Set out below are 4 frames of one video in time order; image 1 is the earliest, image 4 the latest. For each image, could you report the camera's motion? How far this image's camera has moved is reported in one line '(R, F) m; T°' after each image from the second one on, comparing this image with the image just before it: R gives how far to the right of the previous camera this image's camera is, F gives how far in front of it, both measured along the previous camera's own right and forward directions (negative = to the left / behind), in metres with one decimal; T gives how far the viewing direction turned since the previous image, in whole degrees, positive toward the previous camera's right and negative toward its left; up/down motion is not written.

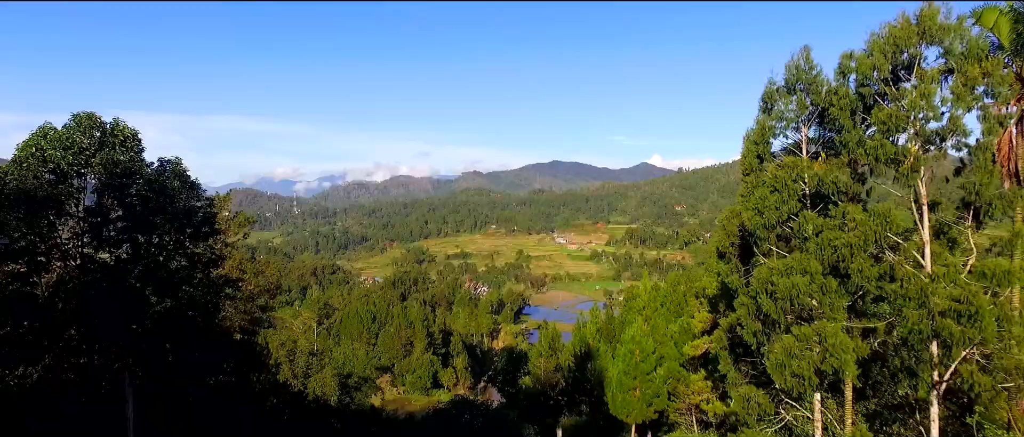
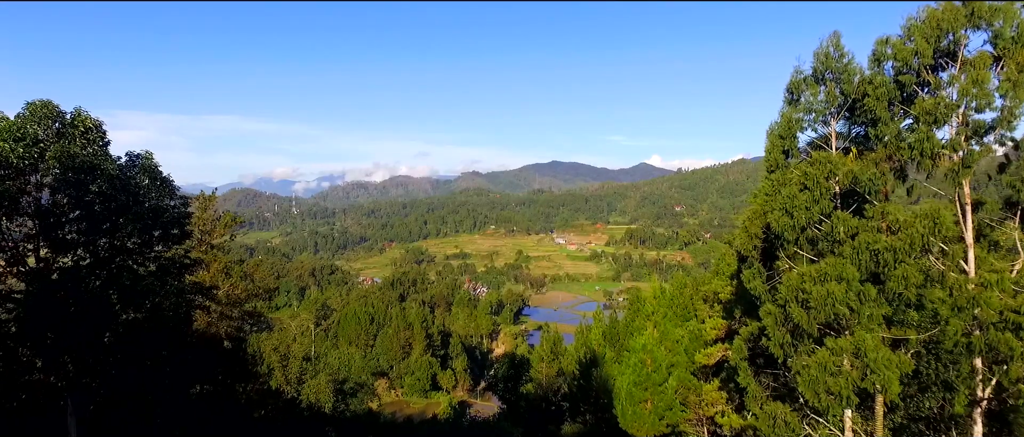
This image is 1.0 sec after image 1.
(-0.1, +0.6) m; 0°
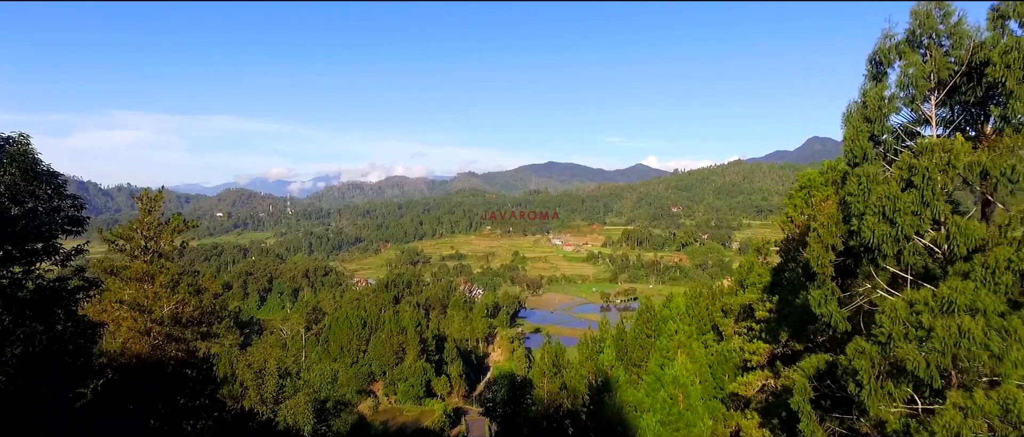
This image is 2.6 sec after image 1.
(-0.1, +1.6) m; 0°
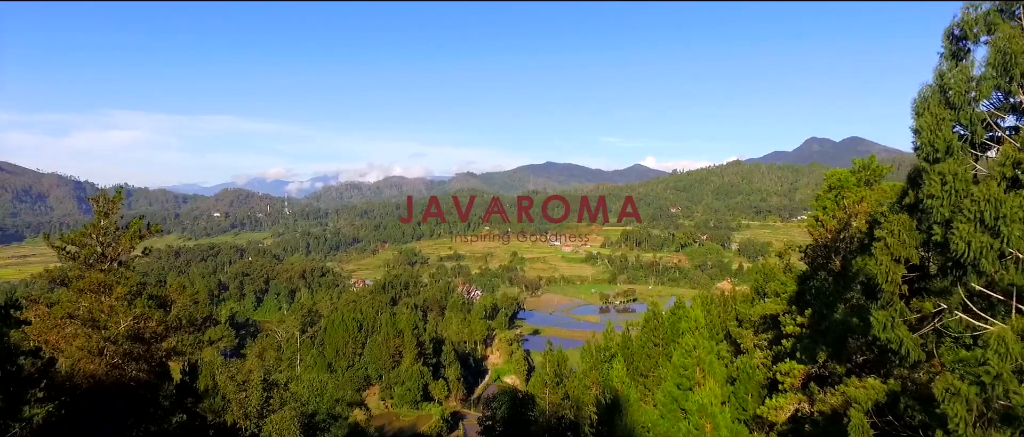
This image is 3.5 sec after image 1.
(-0.1, +0.9) m; 0°
